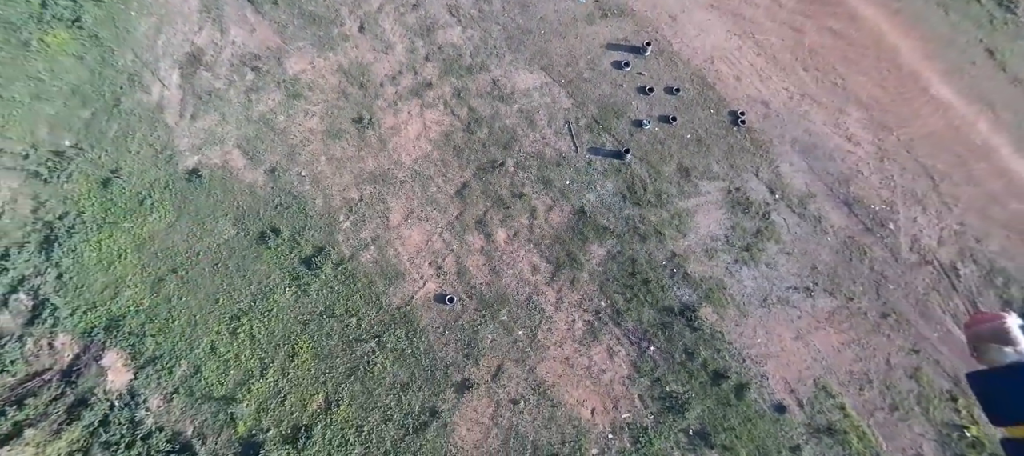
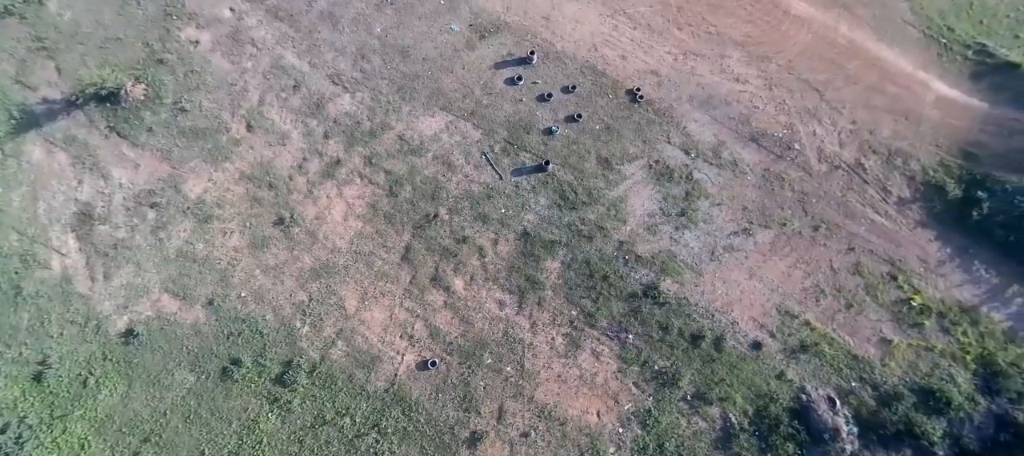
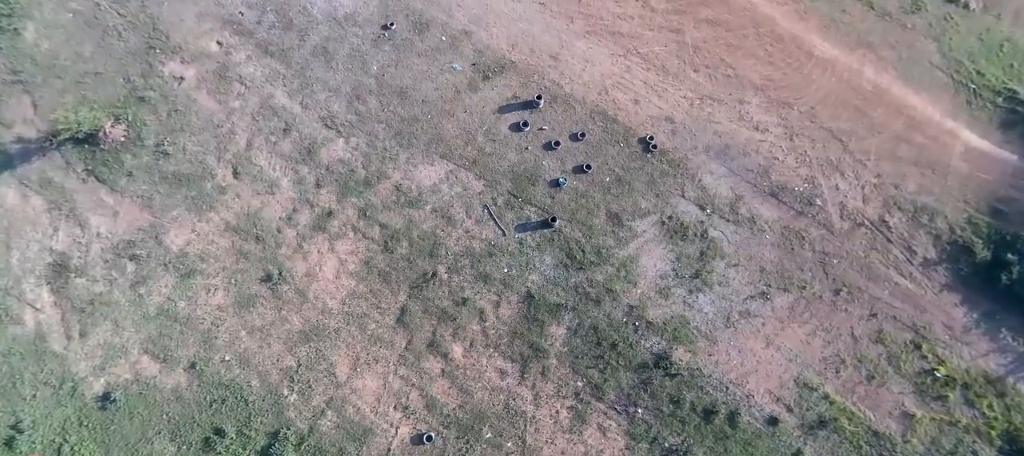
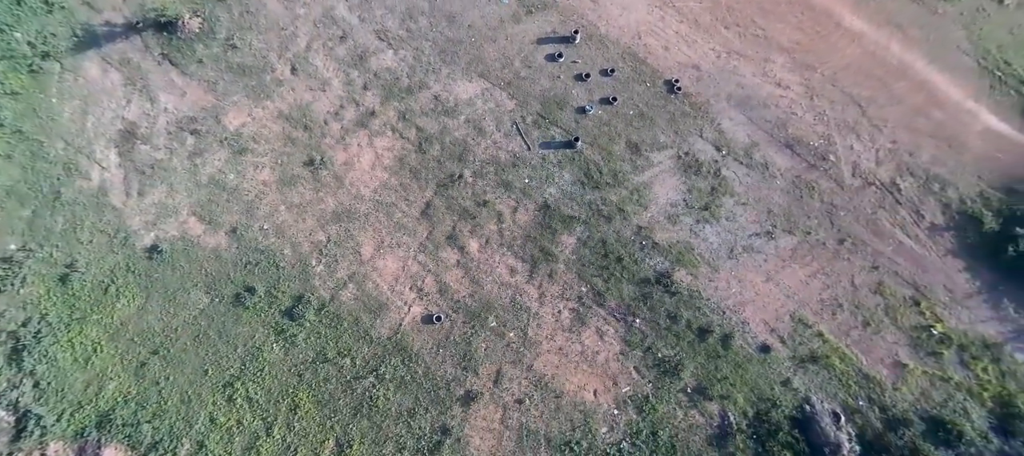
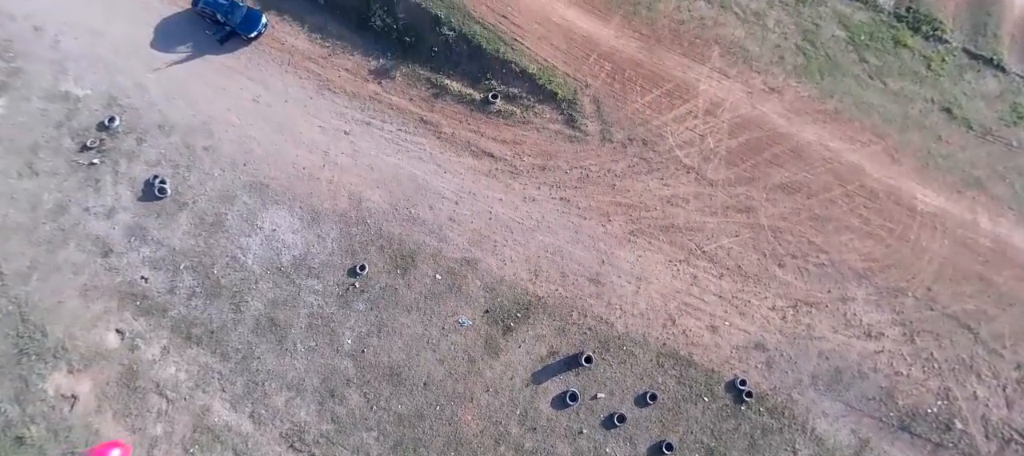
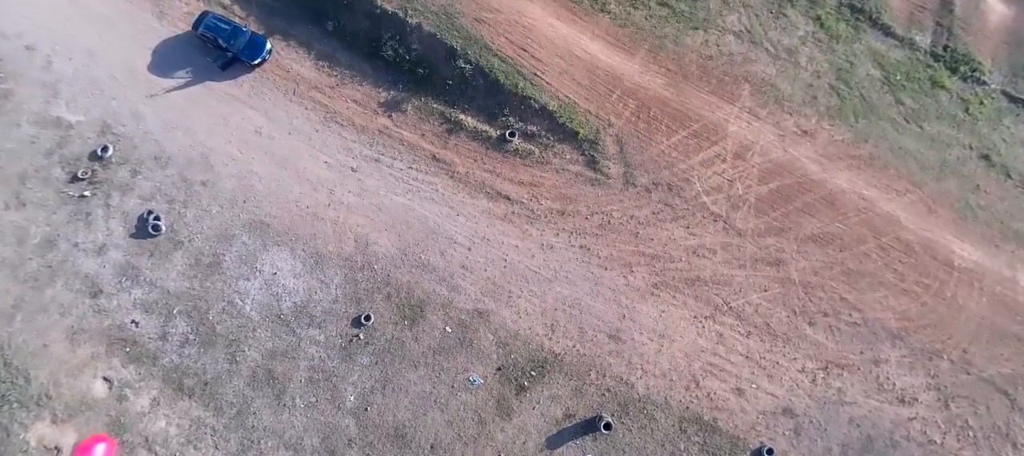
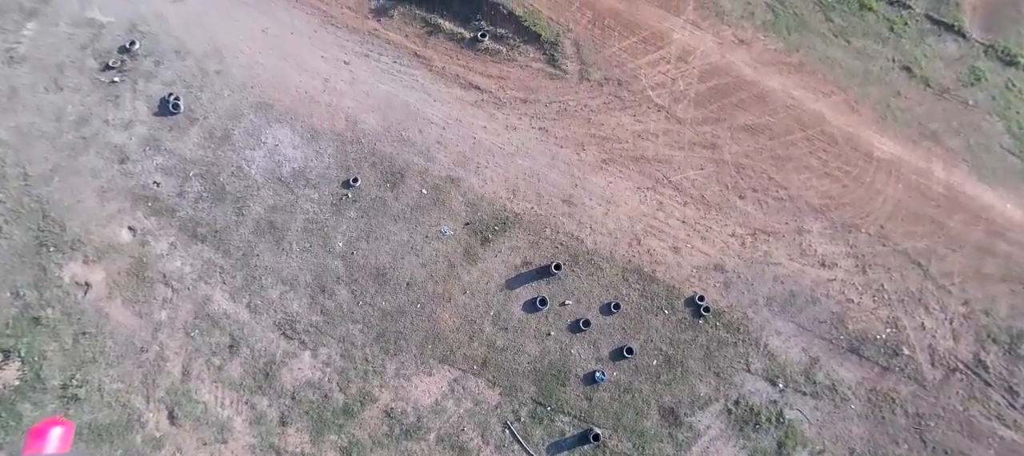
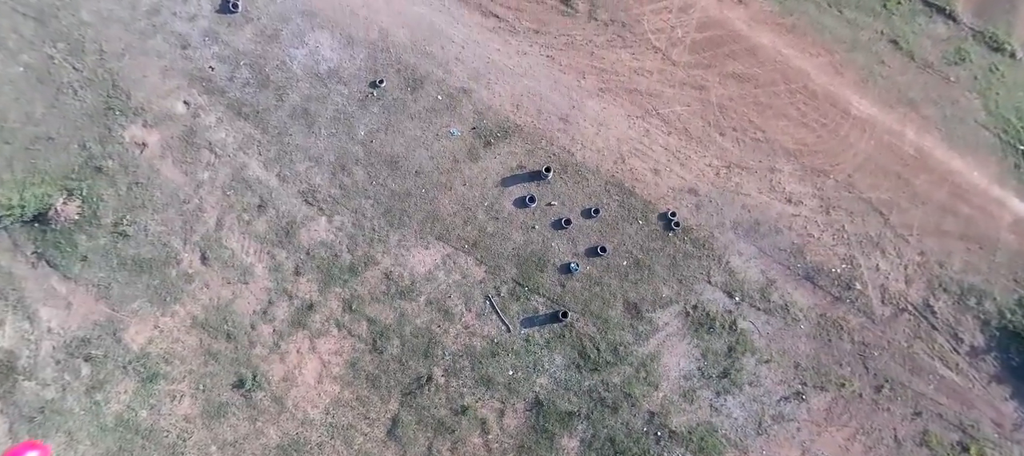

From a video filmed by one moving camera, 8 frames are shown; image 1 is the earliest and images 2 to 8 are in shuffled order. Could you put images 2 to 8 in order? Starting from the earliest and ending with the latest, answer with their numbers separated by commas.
4, 2, 3, 8, 7, 5, 6
